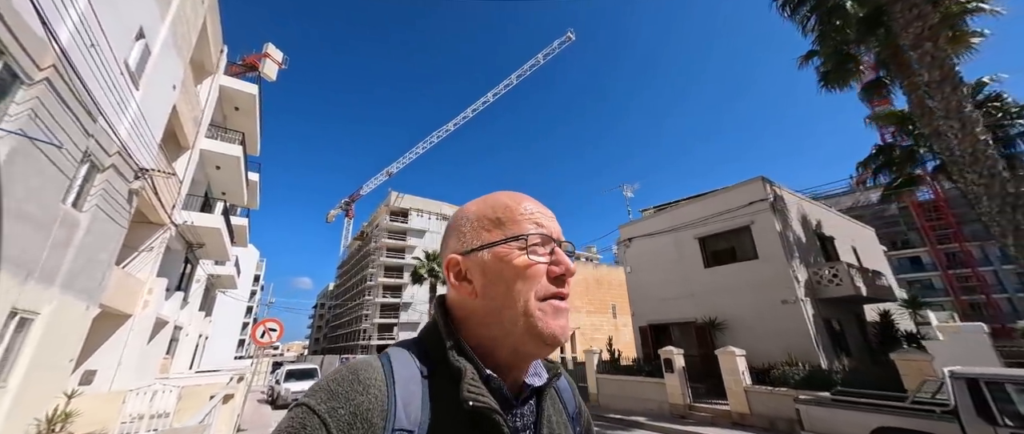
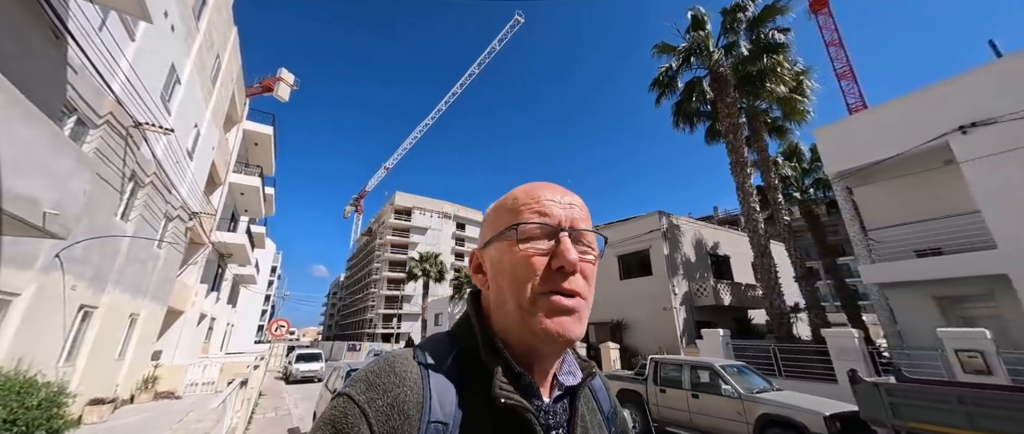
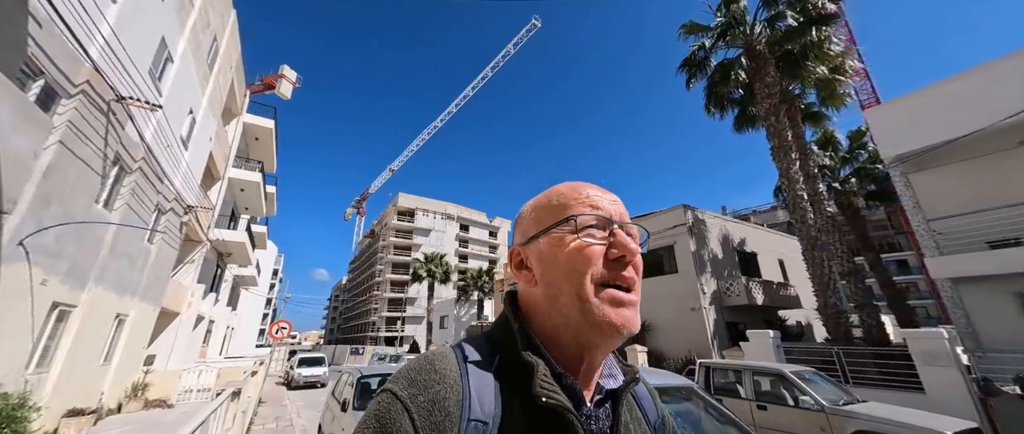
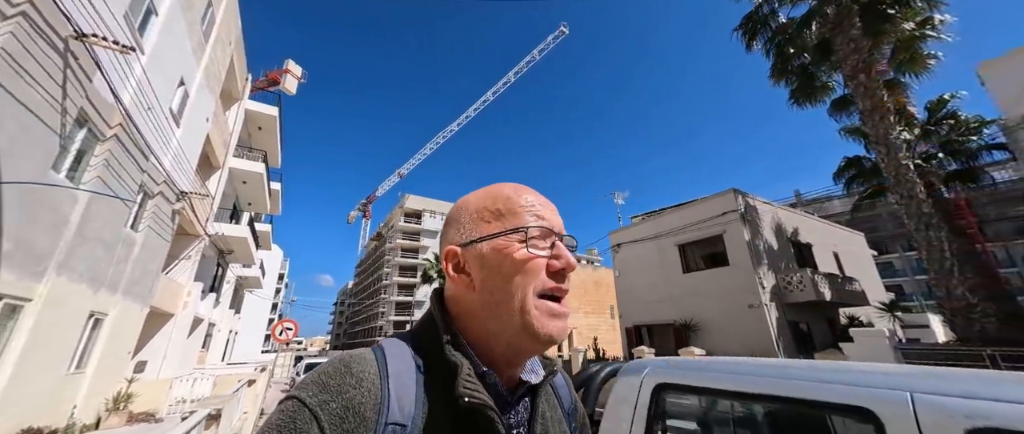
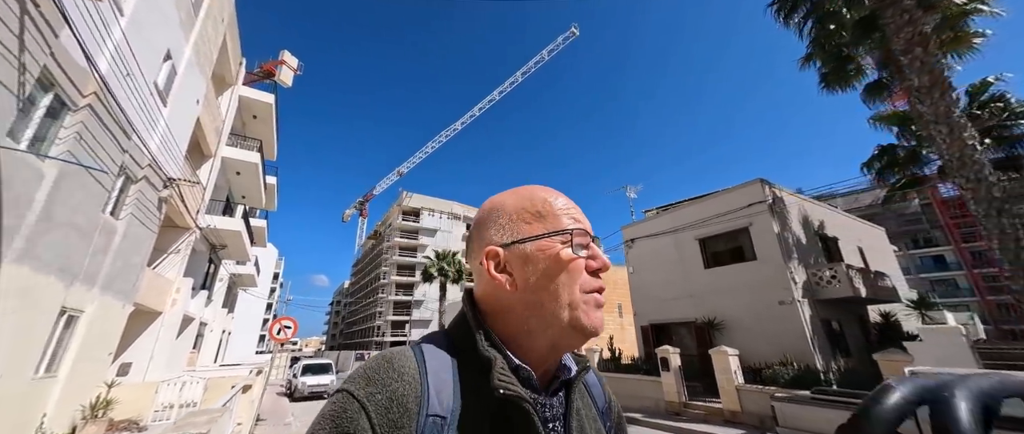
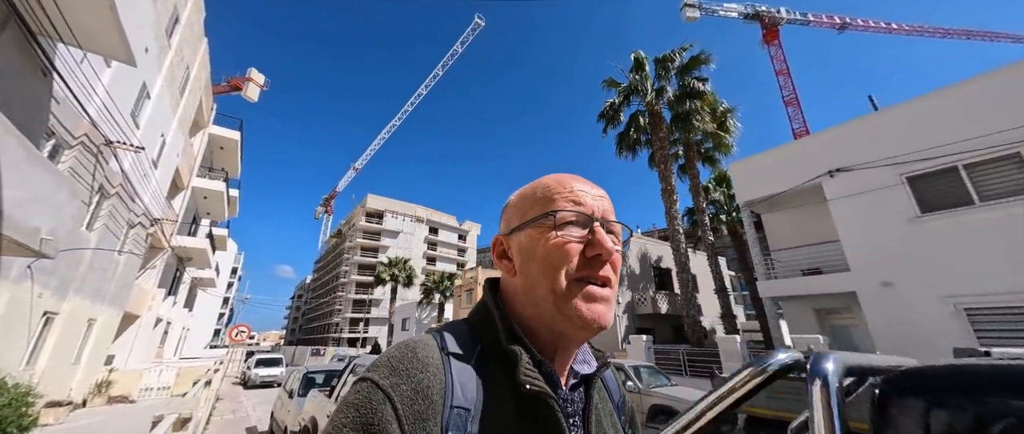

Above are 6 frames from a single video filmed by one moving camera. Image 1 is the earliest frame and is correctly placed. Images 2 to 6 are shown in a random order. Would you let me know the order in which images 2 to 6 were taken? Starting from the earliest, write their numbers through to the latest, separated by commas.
5, 4, 3, 2, 6
